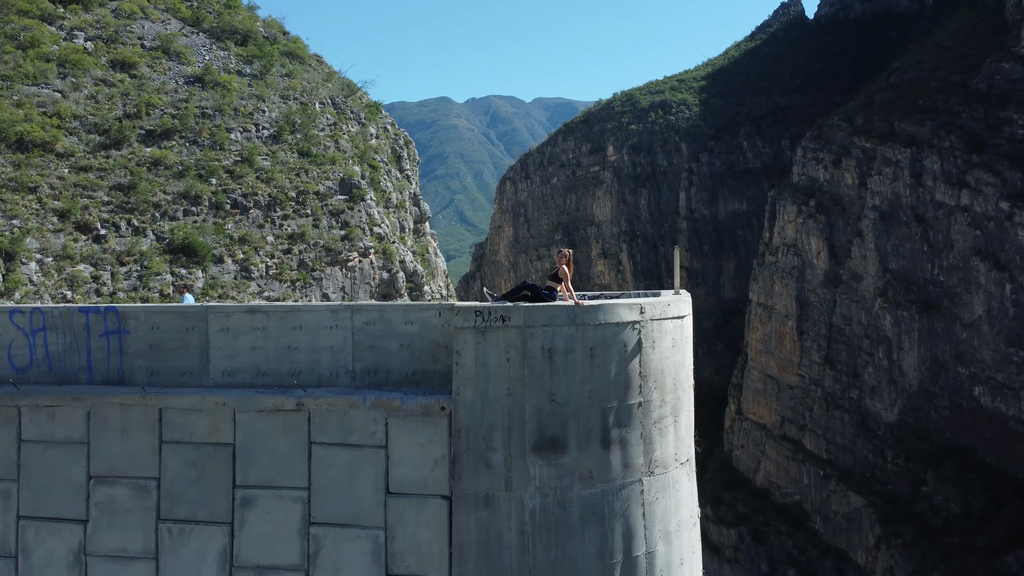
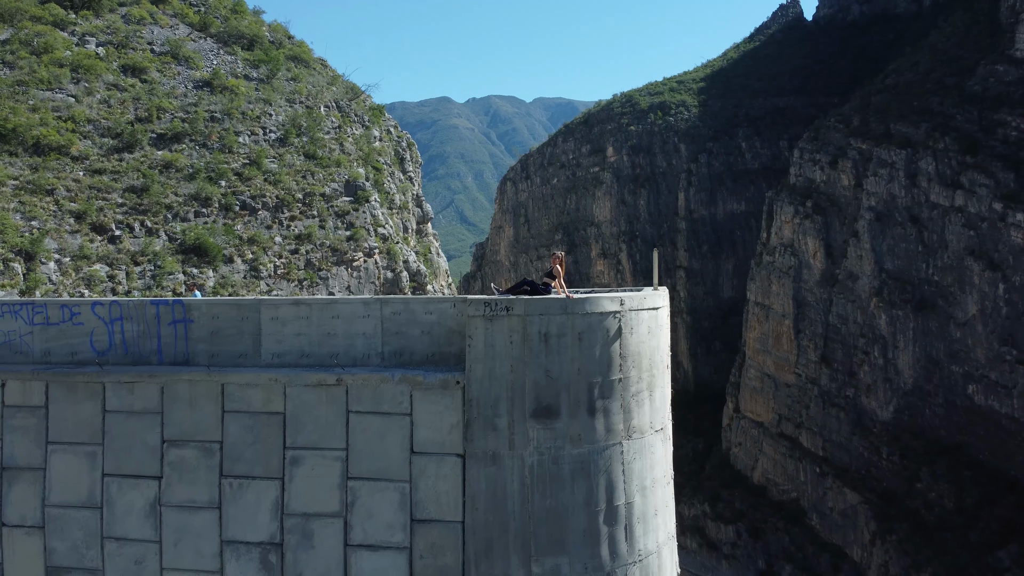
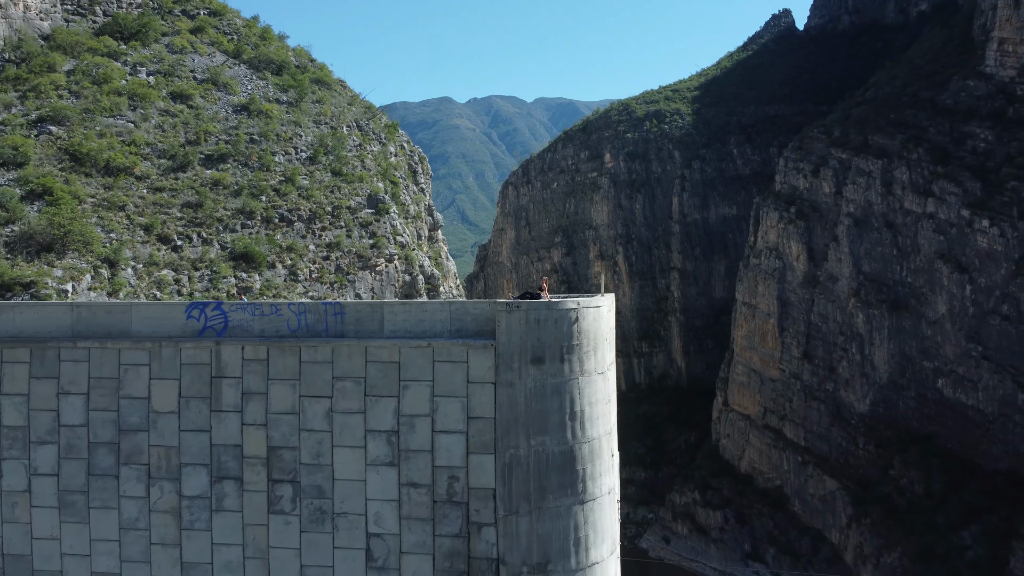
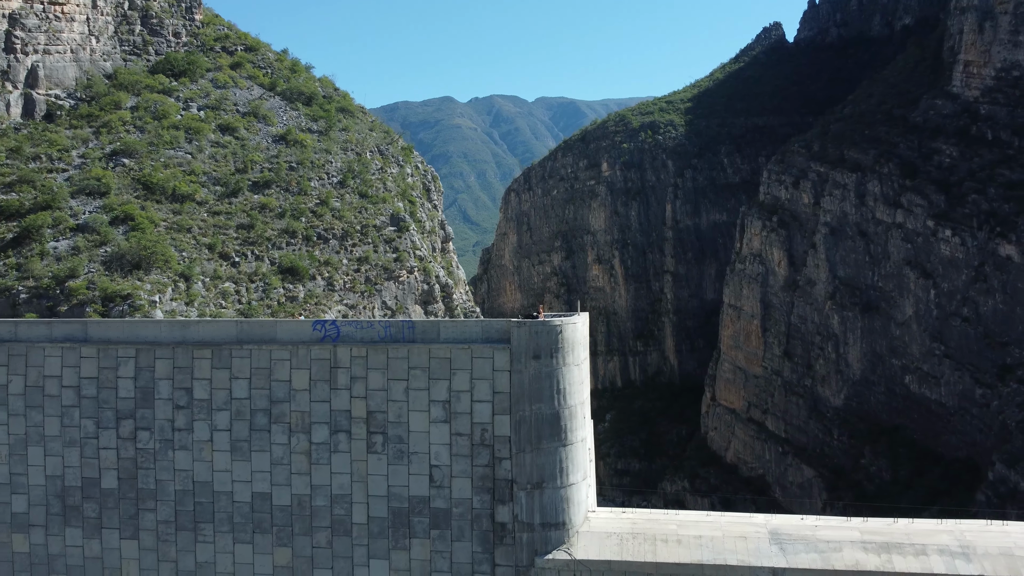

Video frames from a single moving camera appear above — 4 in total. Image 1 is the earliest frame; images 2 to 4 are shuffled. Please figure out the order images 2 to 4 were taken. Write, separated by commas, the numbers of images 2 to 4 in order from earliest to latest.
2, 3, 4
